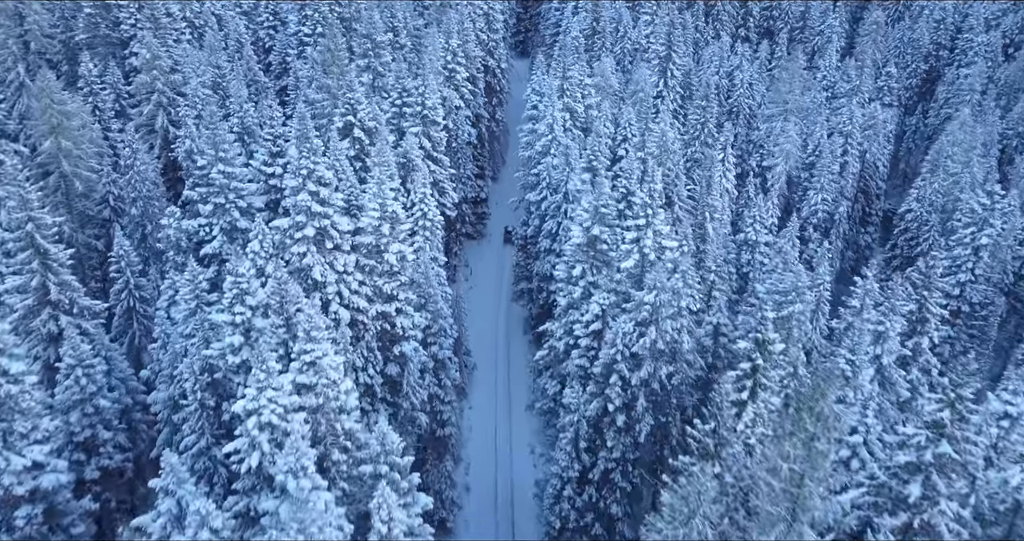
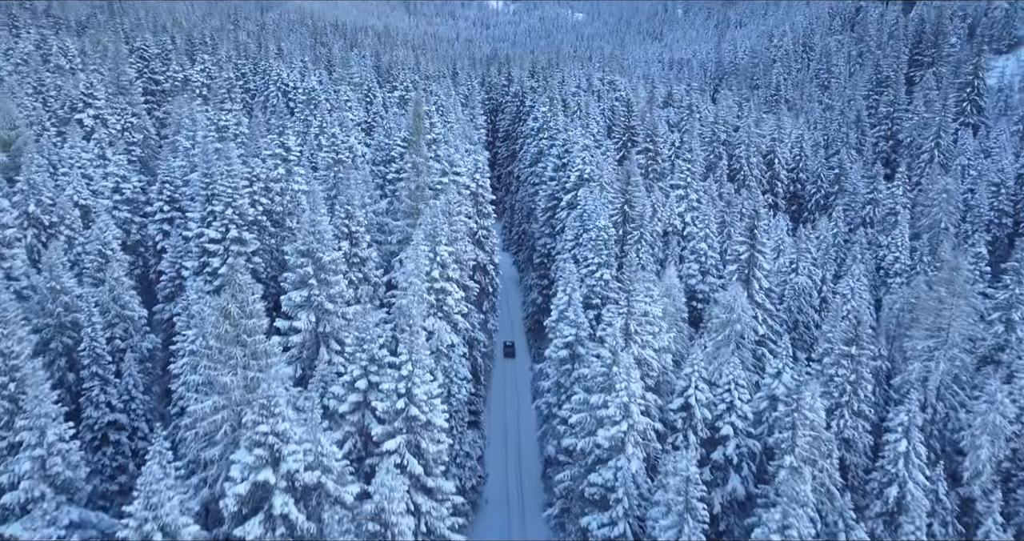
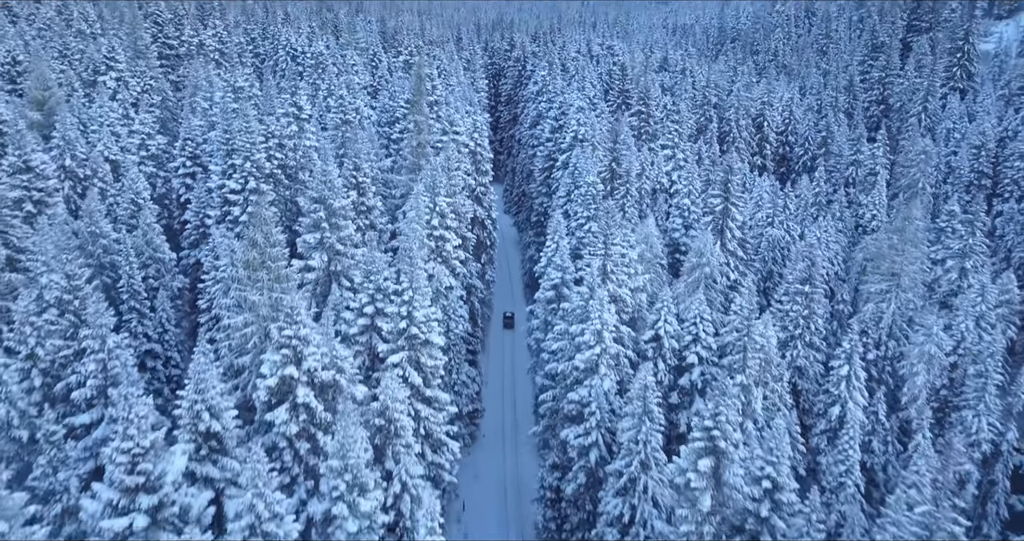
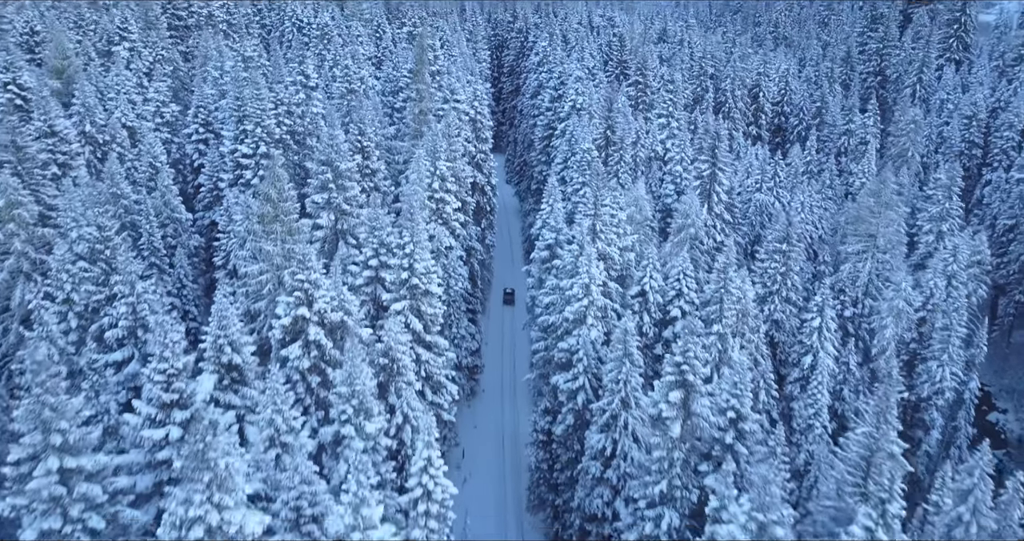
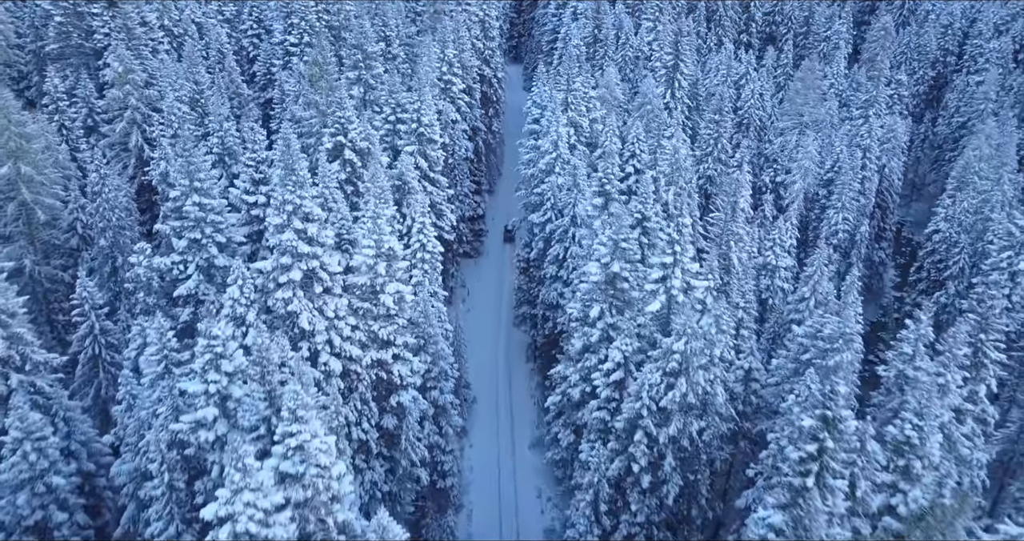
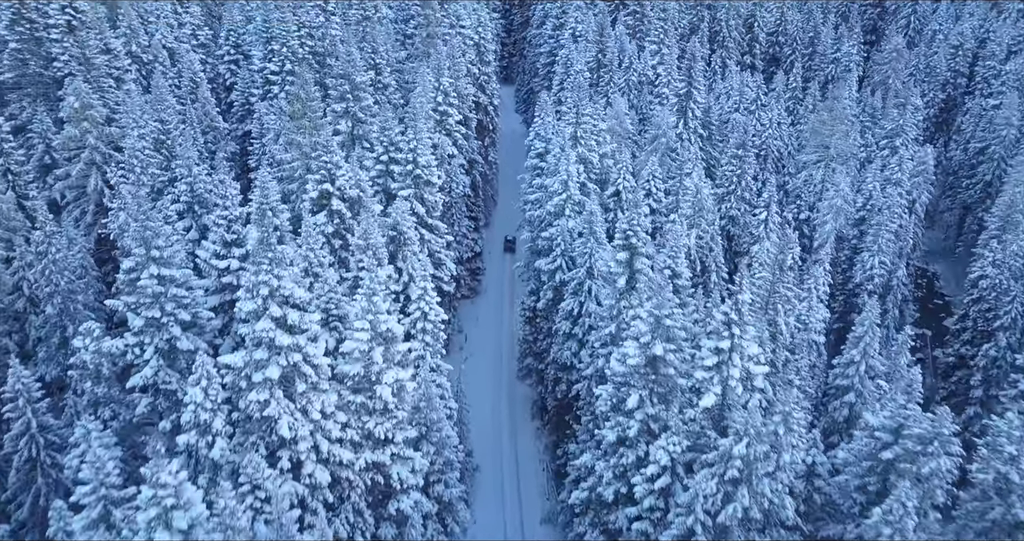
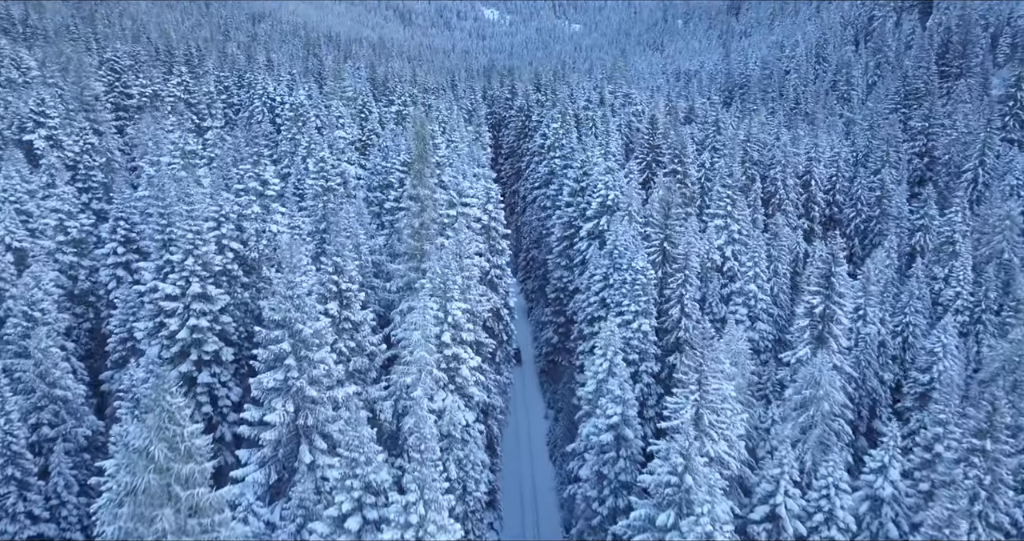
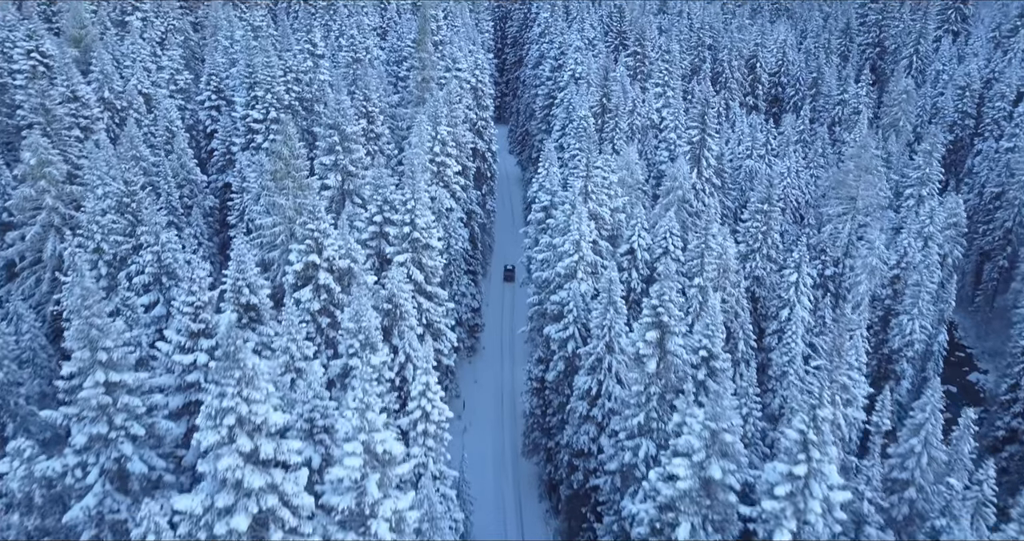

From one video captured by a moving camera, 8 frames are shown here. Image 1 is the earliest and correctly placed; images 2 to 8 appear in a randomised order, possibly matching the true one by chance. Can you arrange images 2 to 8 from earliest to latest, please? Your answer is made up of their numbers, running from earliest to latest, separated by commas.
5, 6, 8, 4, 3, 2, 7
